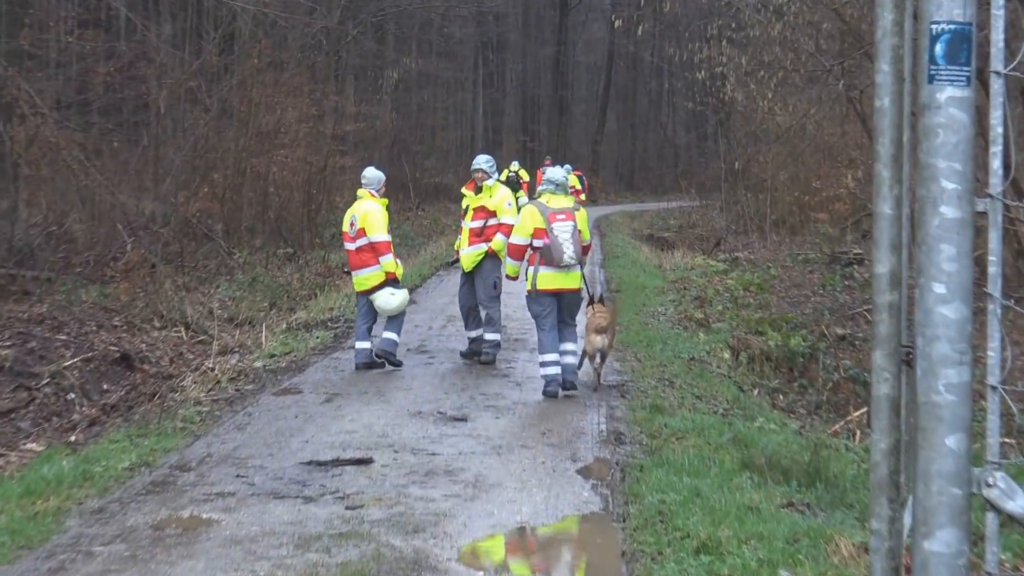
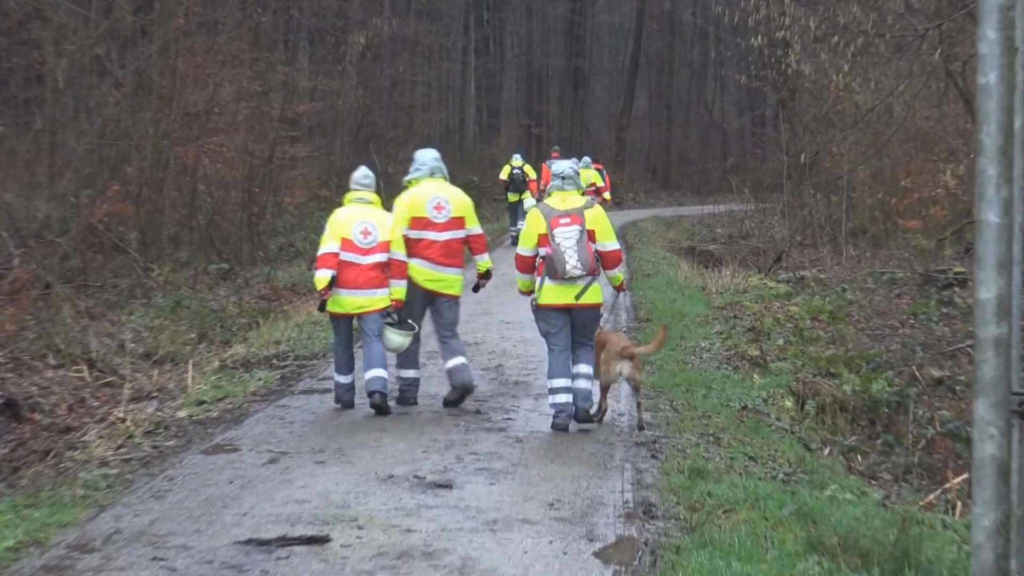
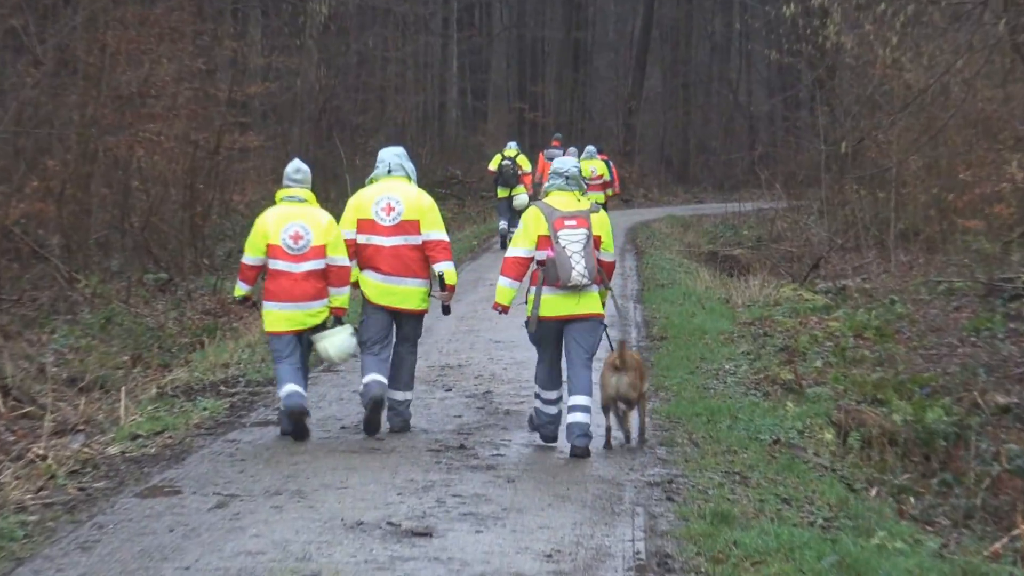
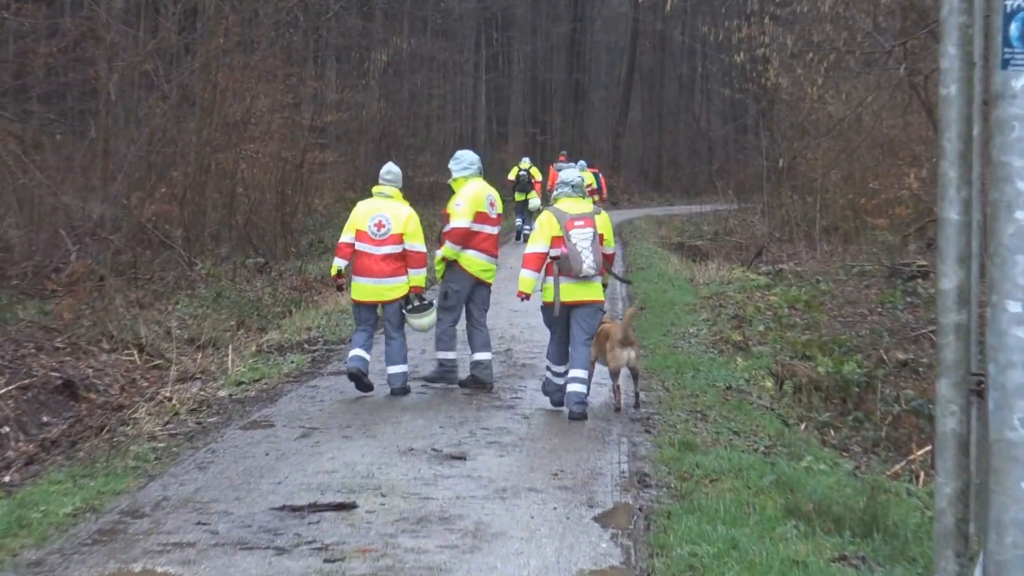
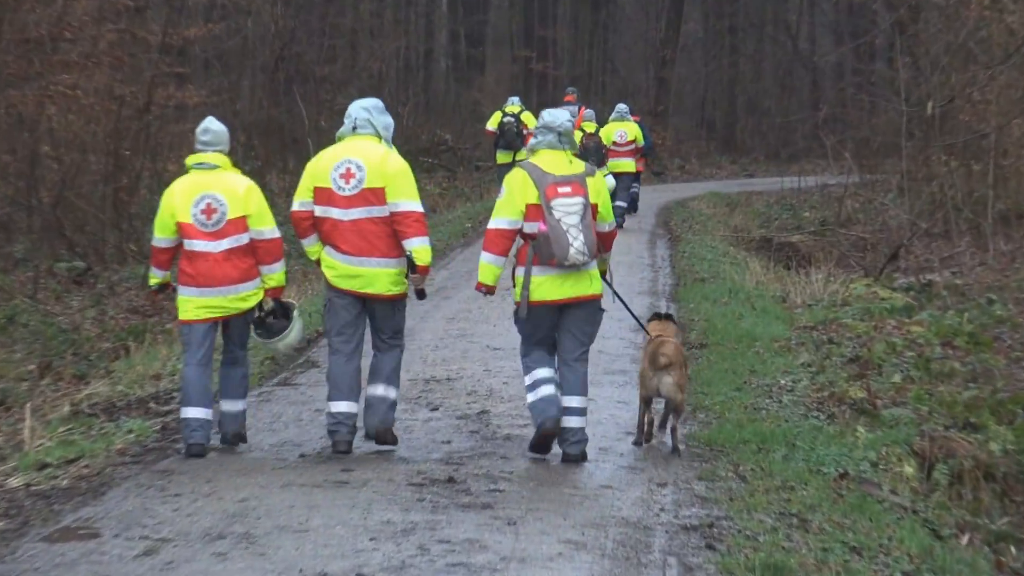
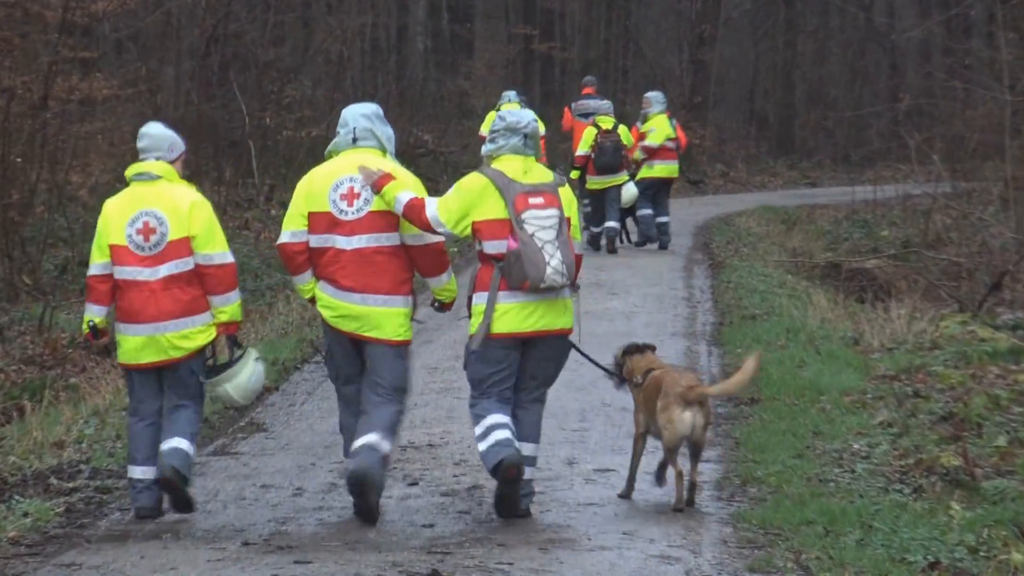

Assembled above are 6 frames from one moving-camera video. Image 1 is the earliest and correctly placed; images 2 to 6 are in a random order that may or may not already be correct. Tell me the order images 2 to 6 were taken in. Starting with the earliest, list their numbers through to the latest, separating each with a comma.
4, 2, 3, 5, 6
